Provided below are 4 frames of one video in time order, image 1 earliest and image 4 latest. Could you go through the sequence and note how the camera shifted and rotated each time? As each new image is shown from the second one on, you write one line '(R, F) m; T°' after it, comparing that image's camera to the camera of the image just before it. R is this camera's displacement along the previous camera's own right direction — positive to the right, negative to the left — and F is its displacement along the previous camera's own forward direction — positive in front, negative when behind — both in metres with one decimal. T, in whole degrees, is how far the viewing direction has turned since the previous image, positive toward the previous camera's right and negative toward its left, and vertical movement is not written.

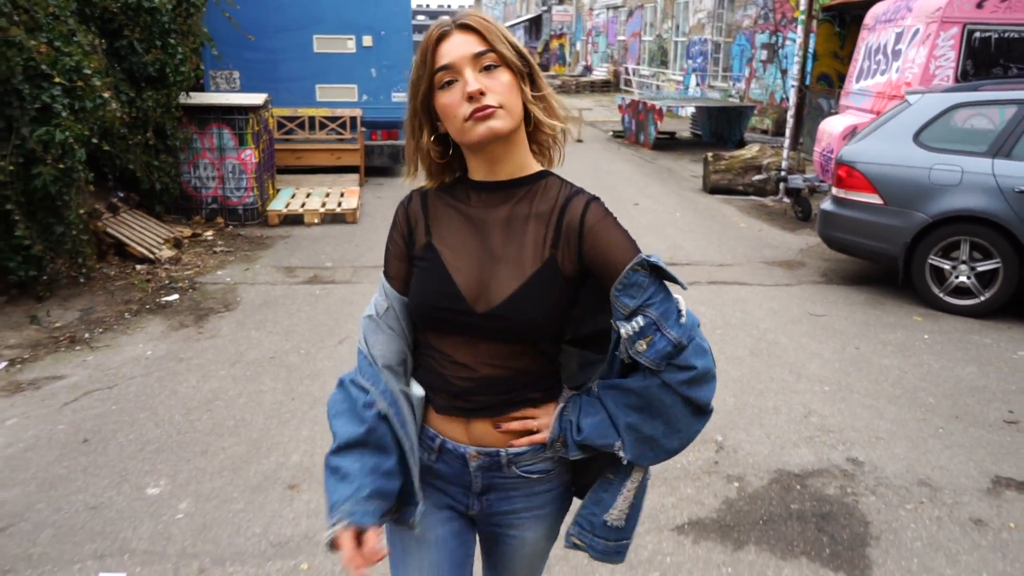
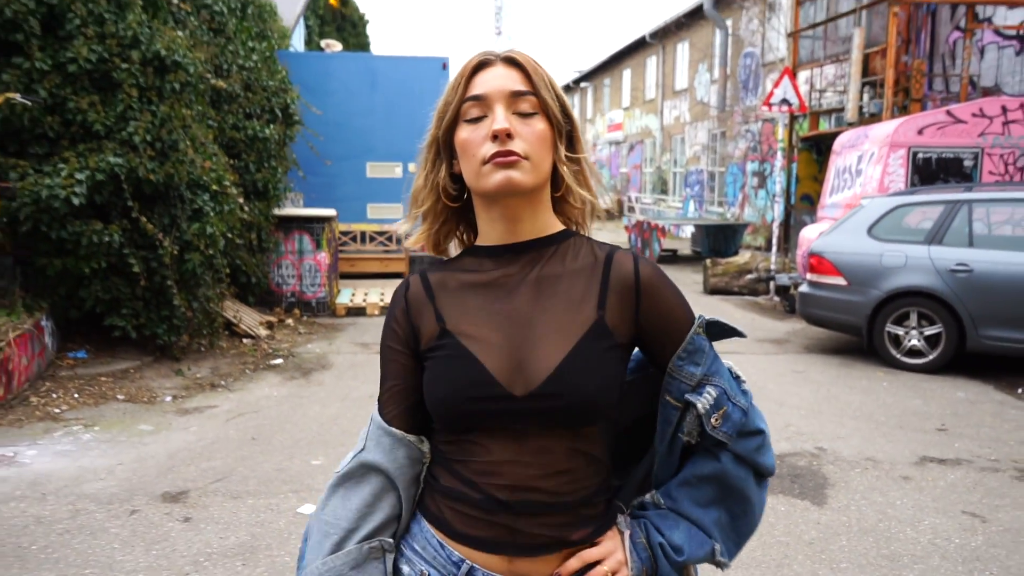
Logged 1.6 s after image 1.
(-0.3, -1.5) m; 0°
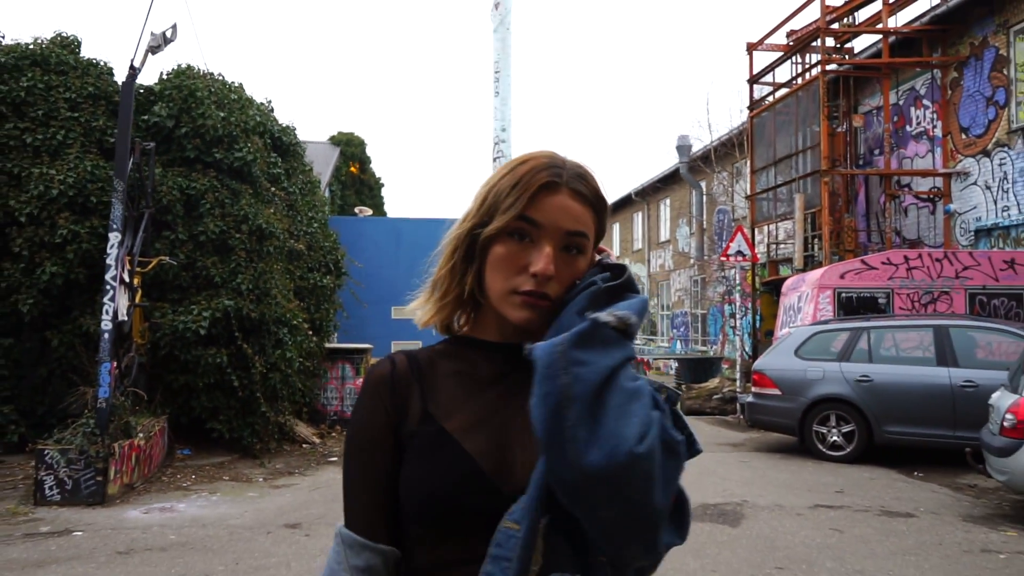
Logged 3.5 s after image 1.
(-0.1, -2.3) m; 0°
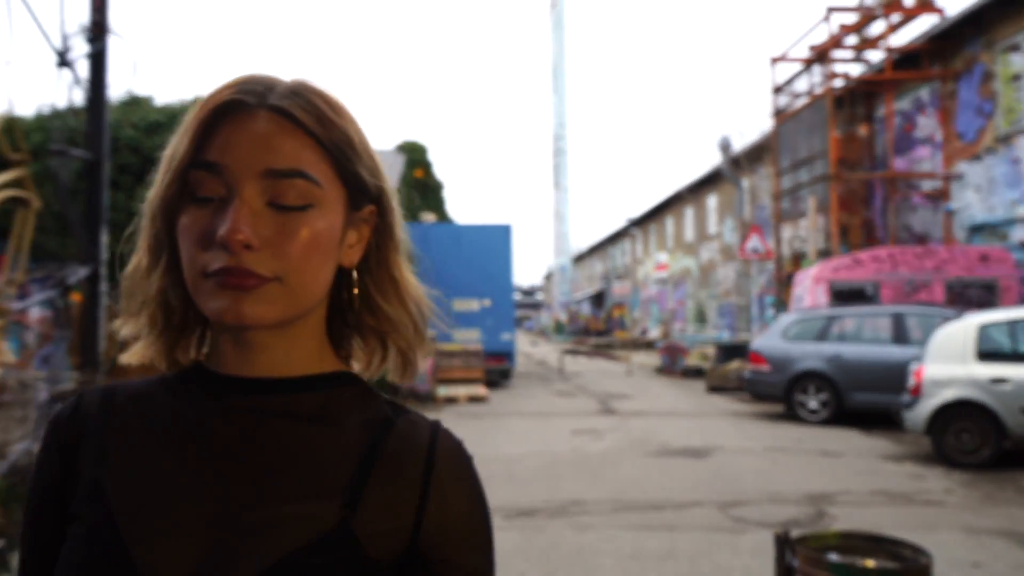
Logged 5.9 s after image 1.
(+0.5, -2.5) m; -5°
